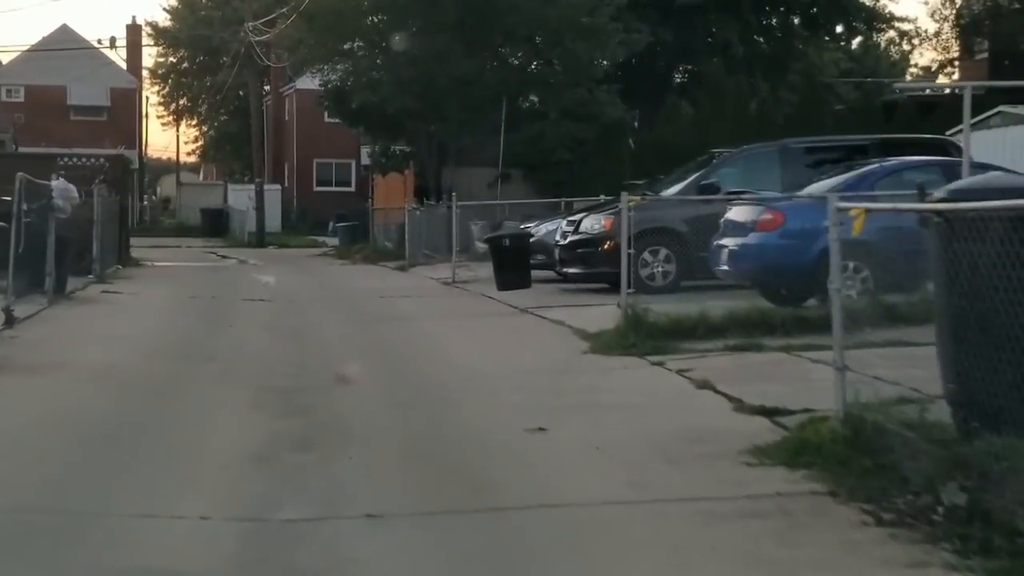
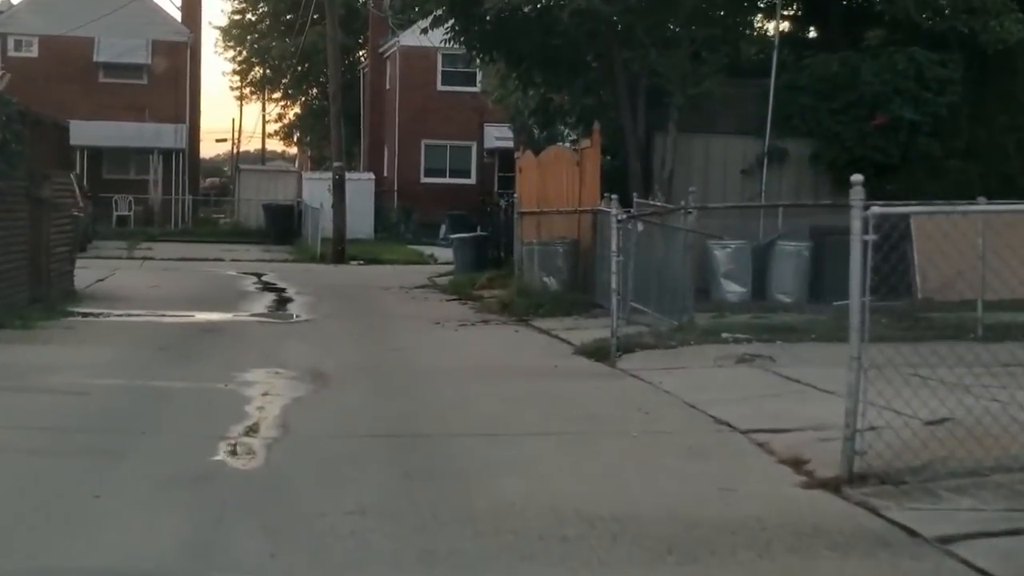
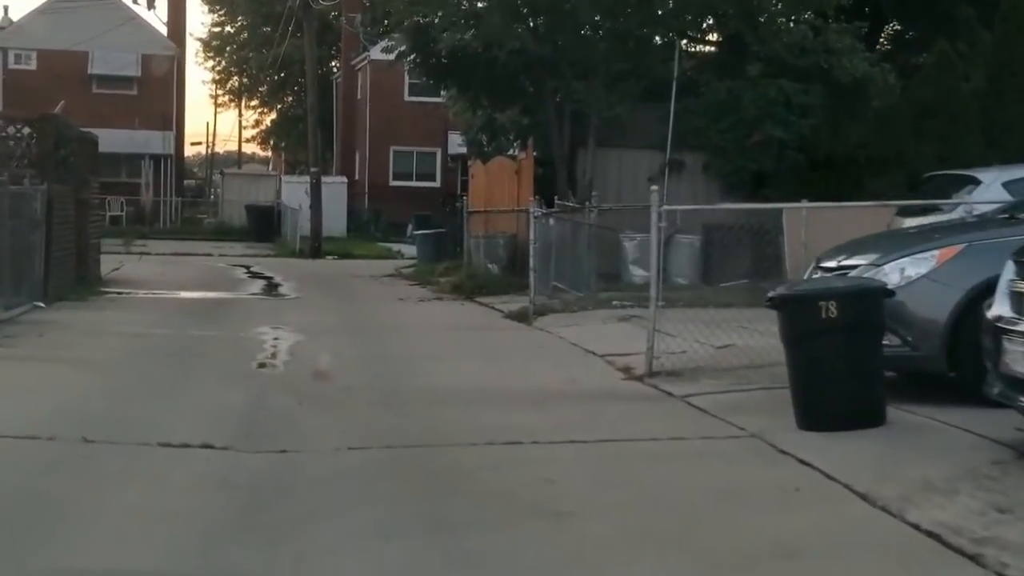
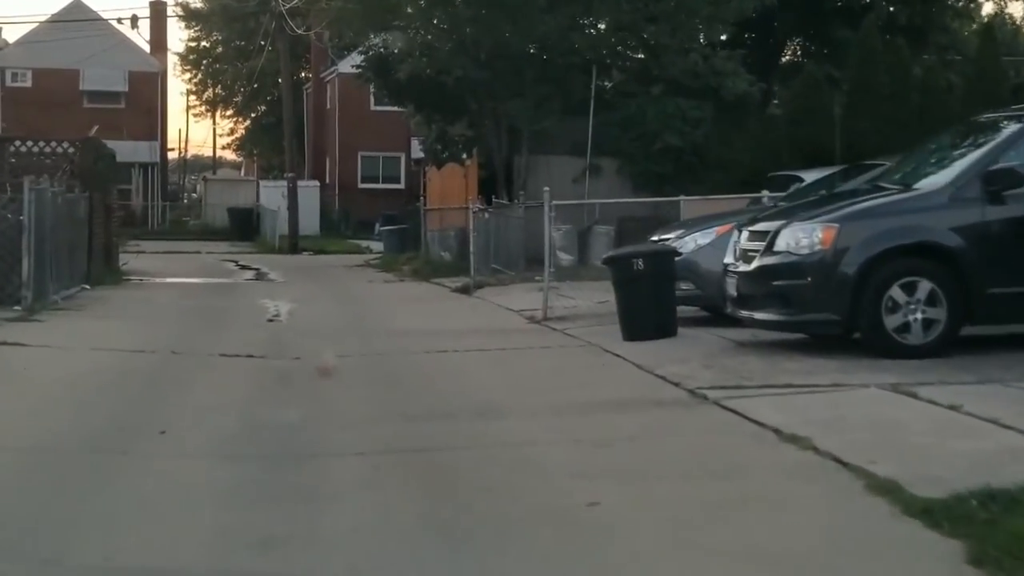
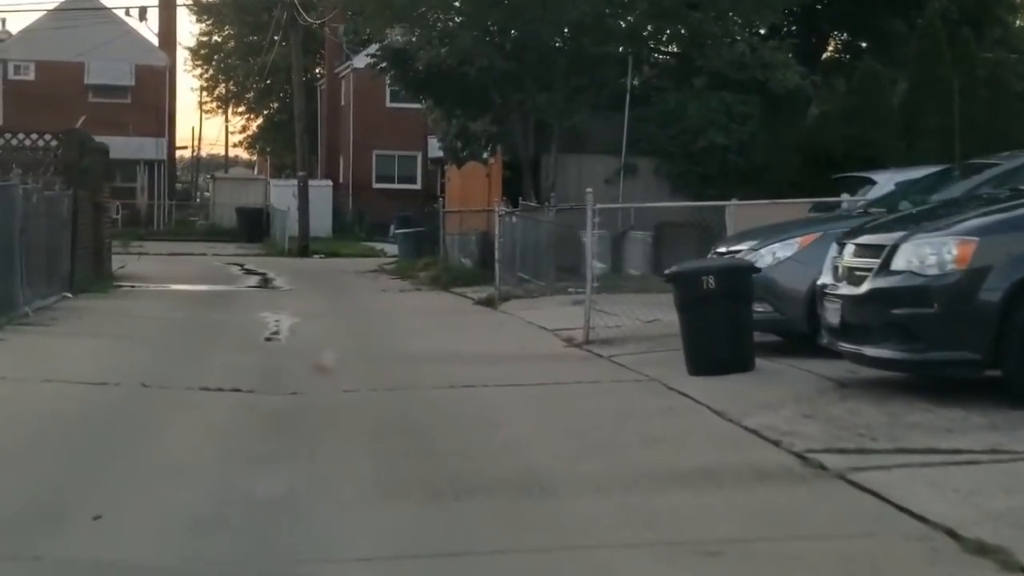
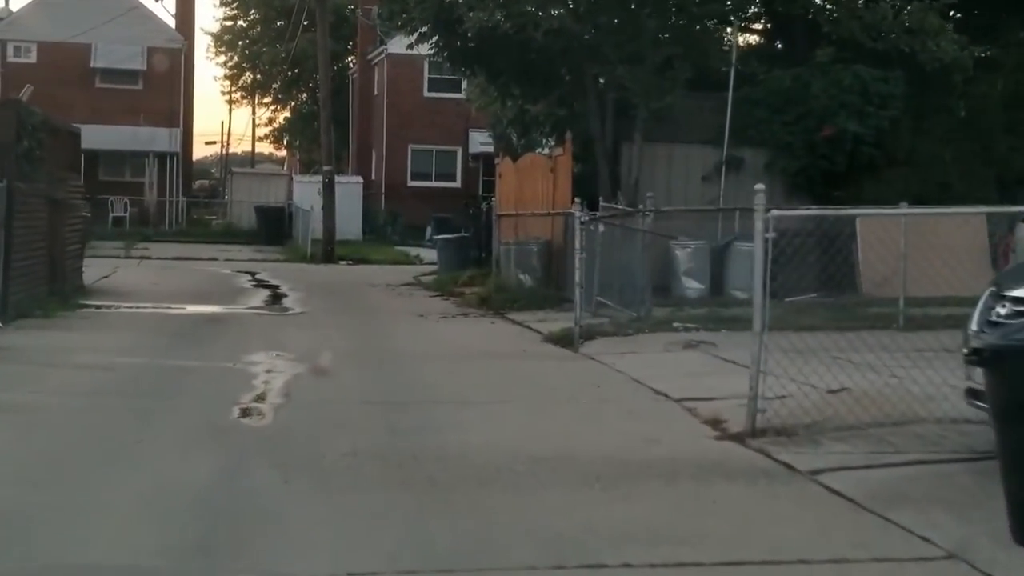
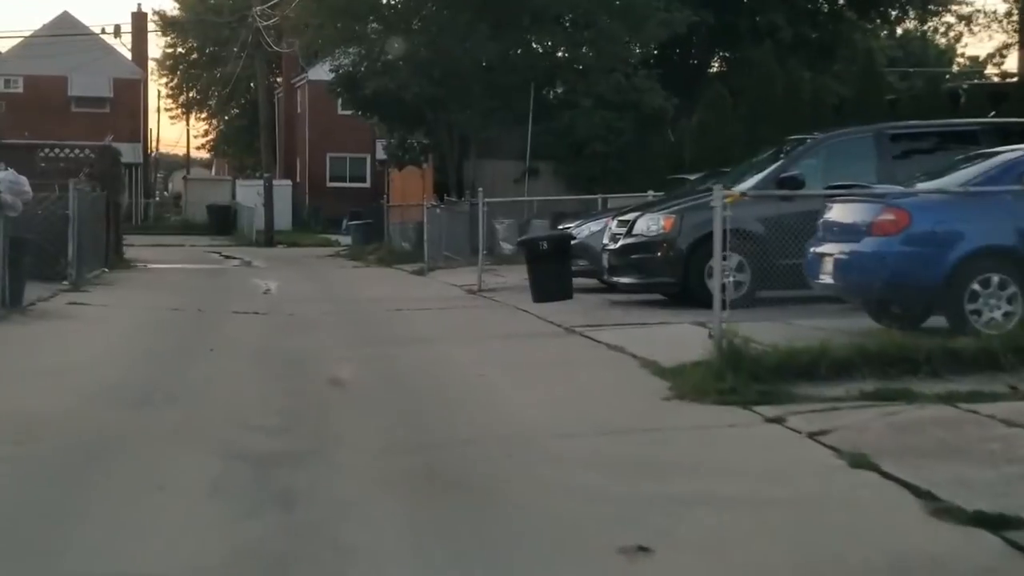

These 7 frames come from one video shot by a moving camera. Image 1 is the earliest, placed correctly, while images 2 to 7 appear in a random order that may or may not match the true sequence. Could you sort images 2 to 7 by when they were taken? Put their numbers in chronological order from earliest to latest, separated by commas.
7, 4, 5, 3, 6, 2
